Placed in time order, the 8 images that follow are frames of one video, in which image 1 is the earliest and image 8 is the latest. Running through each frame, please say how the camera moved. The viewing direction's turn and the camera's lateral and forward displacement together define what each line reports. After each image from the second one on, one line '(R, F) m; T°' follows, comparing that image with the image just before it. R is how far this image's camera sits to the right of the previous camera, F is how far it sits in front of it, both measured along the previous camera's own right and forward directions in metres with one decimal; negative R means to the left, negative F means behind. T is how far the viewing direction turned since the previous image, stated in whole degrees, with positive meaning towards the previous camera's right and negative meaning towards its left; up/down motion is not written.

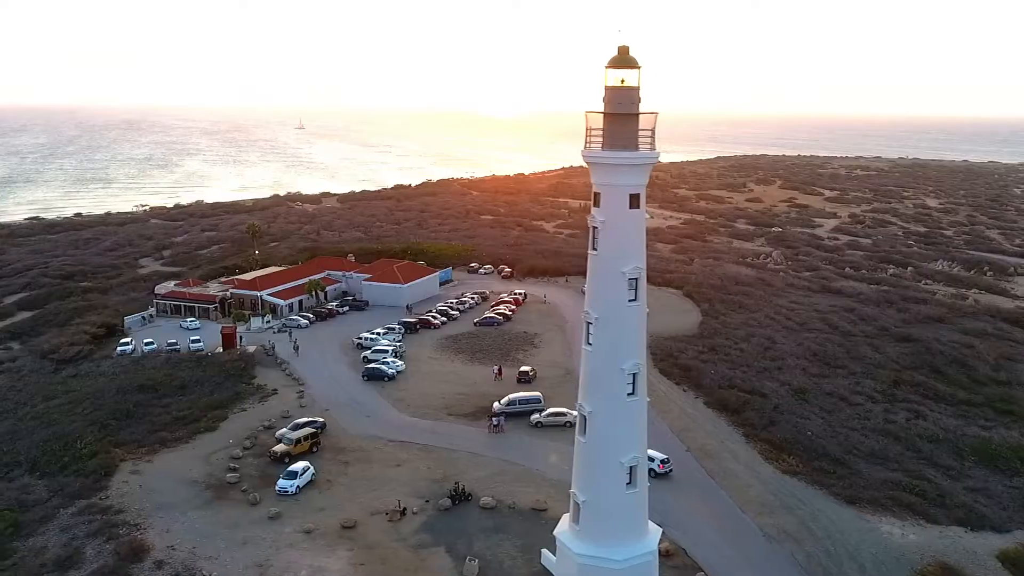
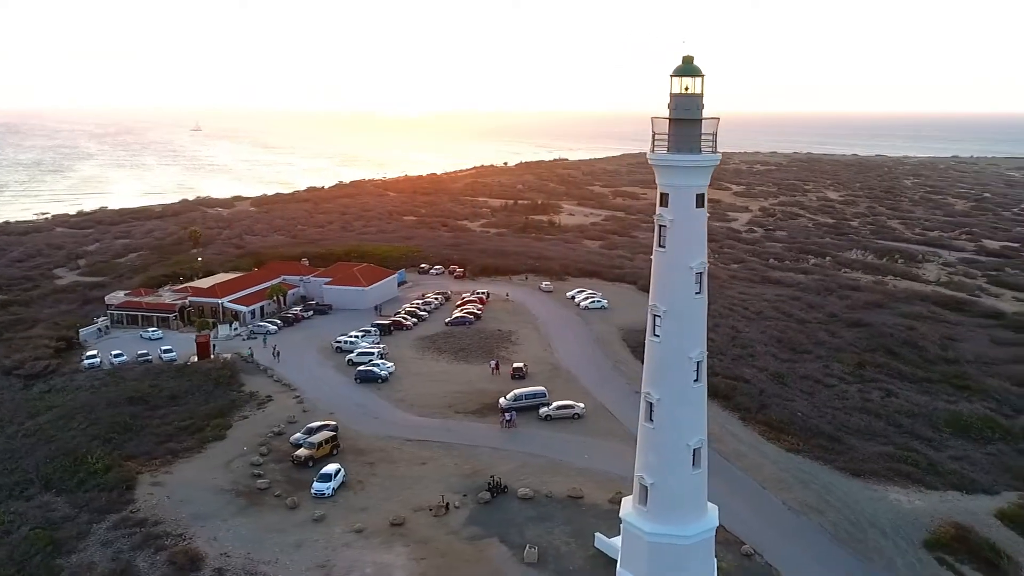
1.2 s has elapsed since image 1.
(-3.5, -0.7) m; +6°
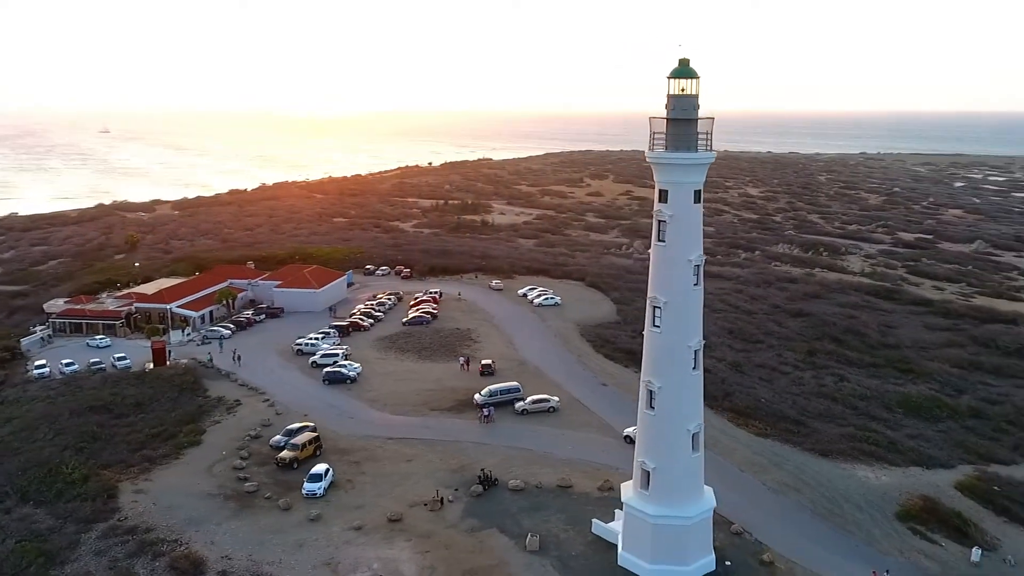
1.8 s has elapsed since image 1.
(-1.8, -0.5) m; +5°
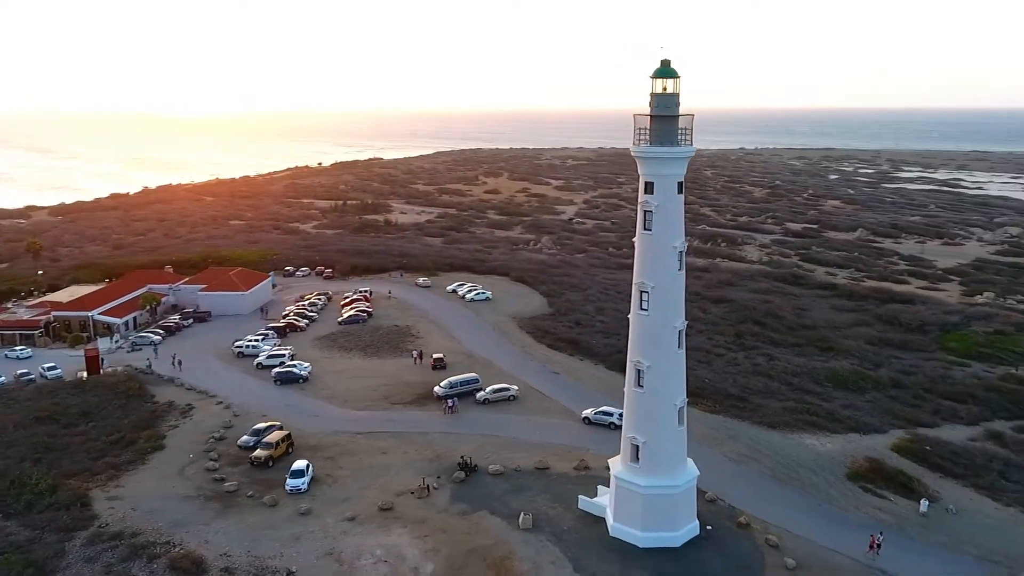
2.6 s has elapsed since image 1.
(-2.5, -0.8) m; +7°
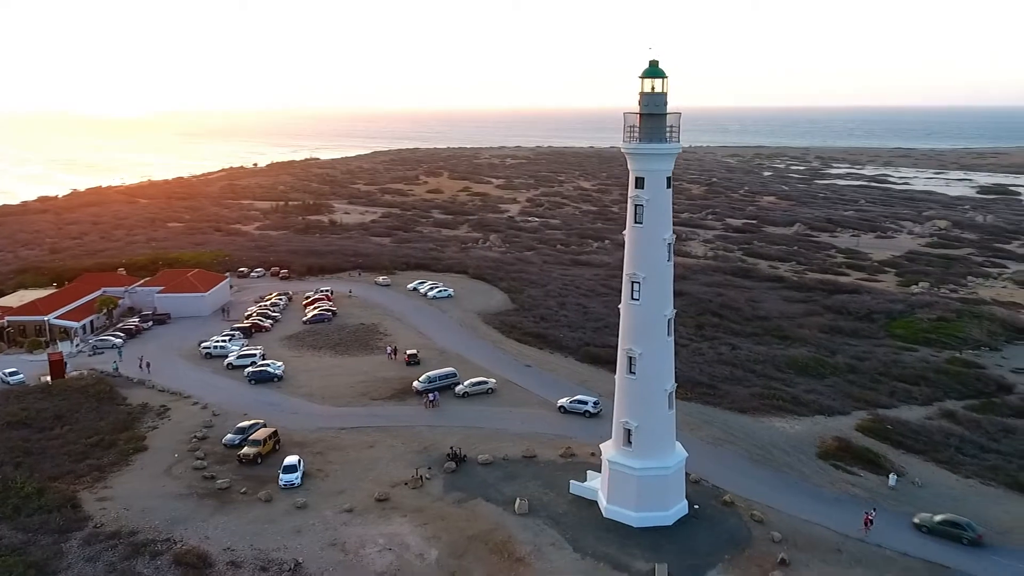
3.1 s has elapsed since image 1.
(-1.5, -0.7) m; +4°
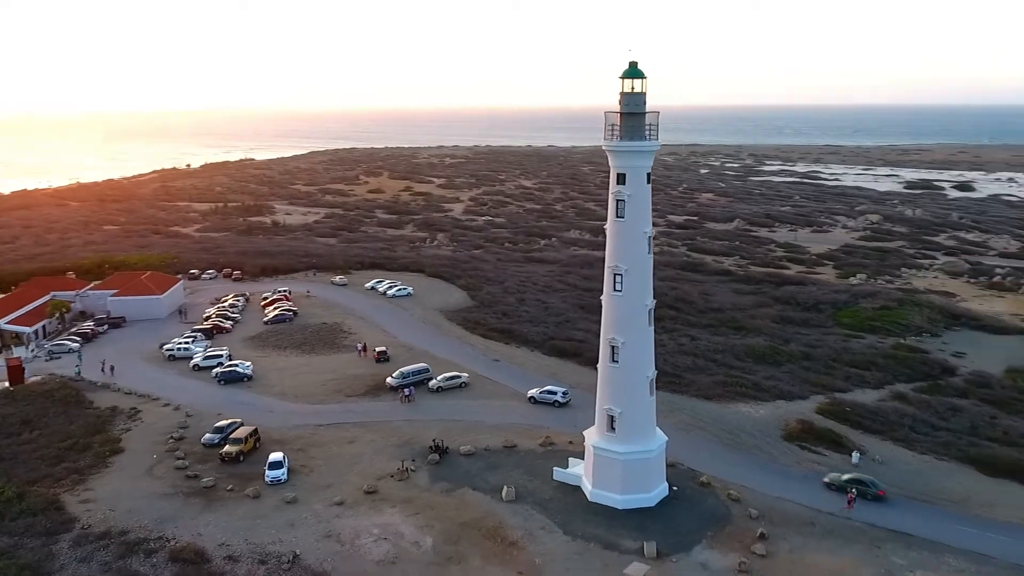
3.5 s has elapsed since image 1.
(-1.3, -0.7) m; +4°
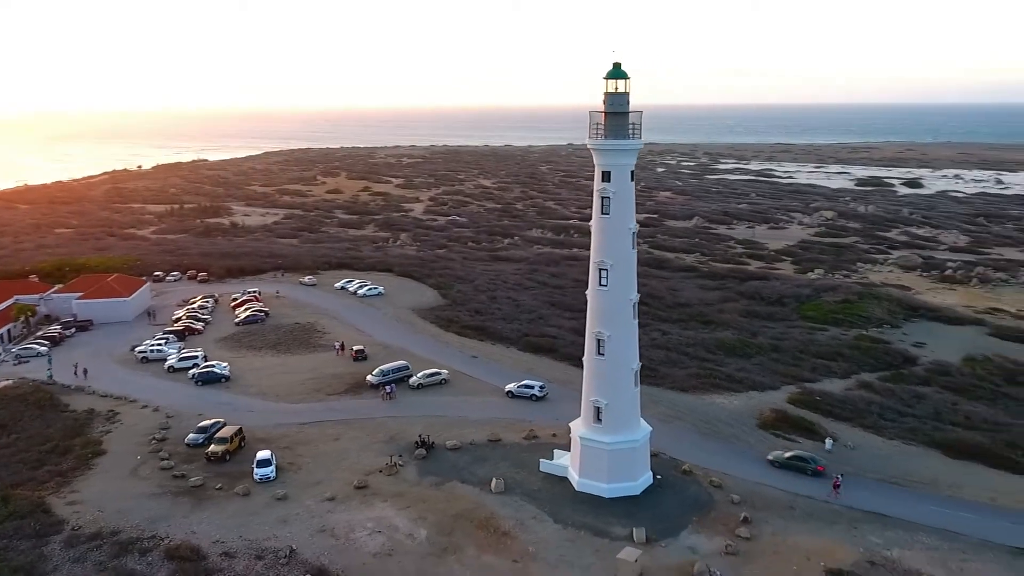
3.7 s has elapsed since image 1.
(-0.8, -0.5) m; +3°
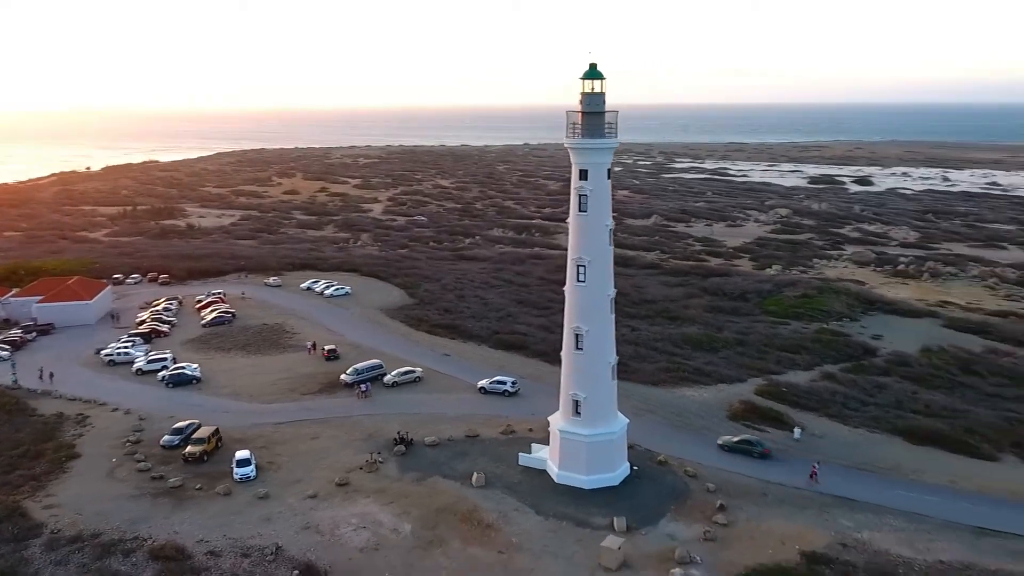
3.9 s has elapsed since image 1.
(-0.6, -0.4) m; +3°
